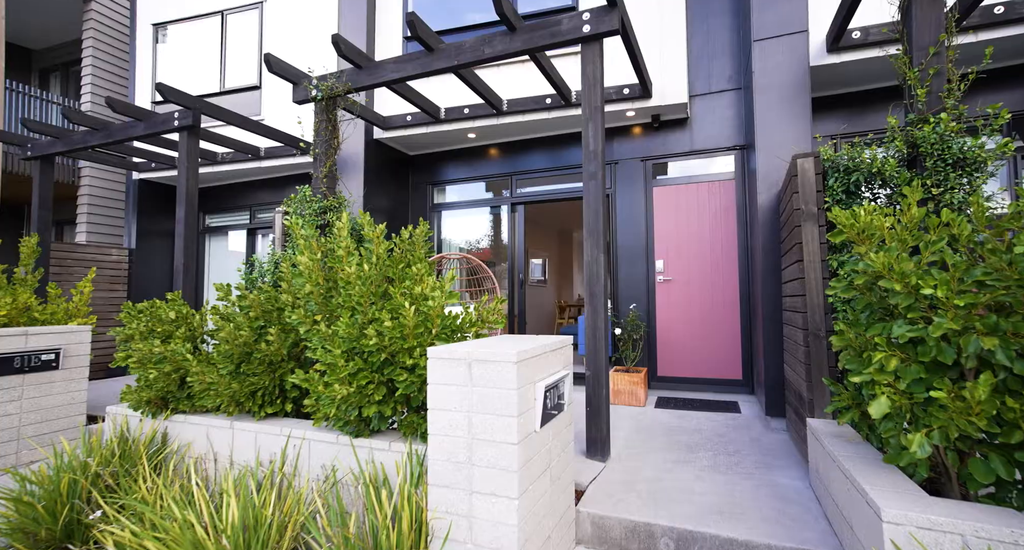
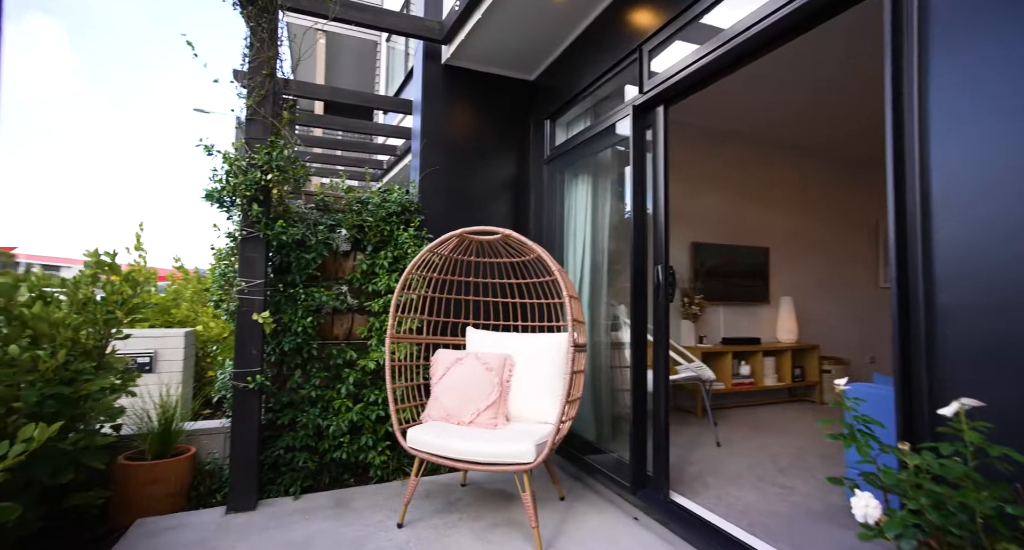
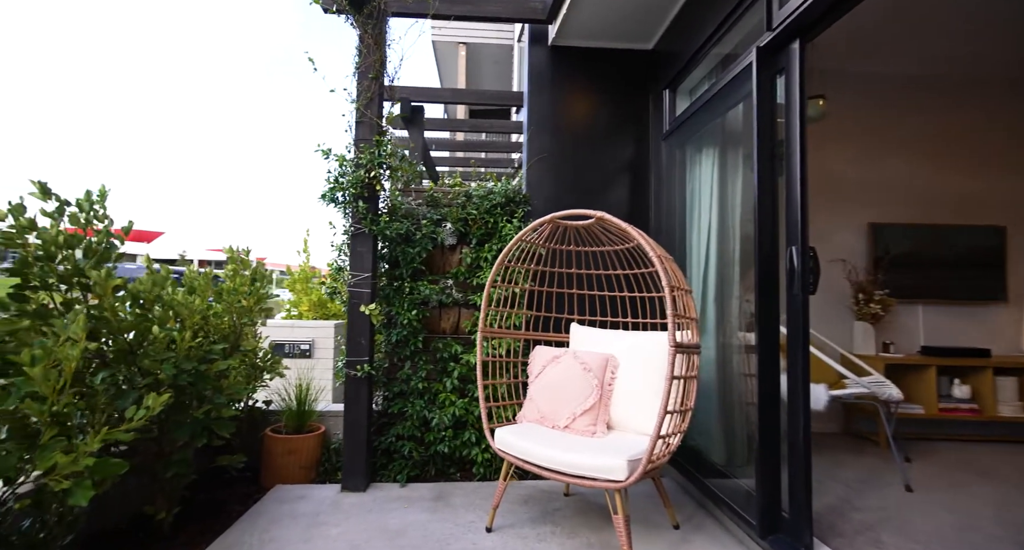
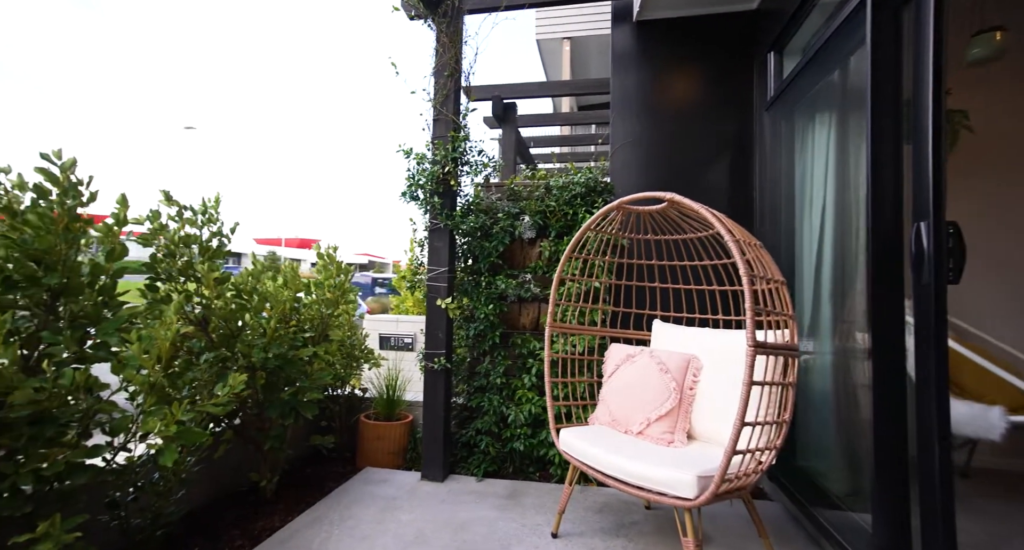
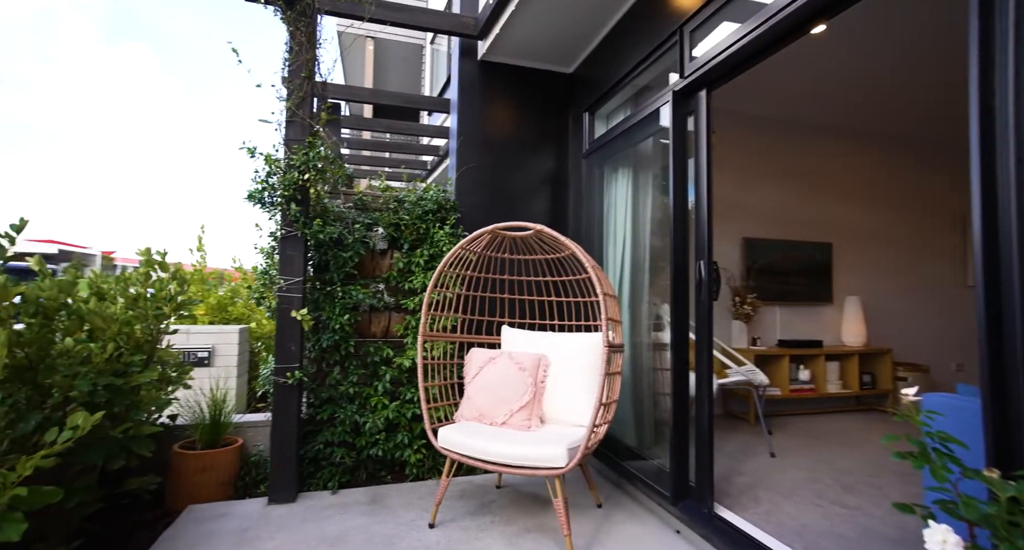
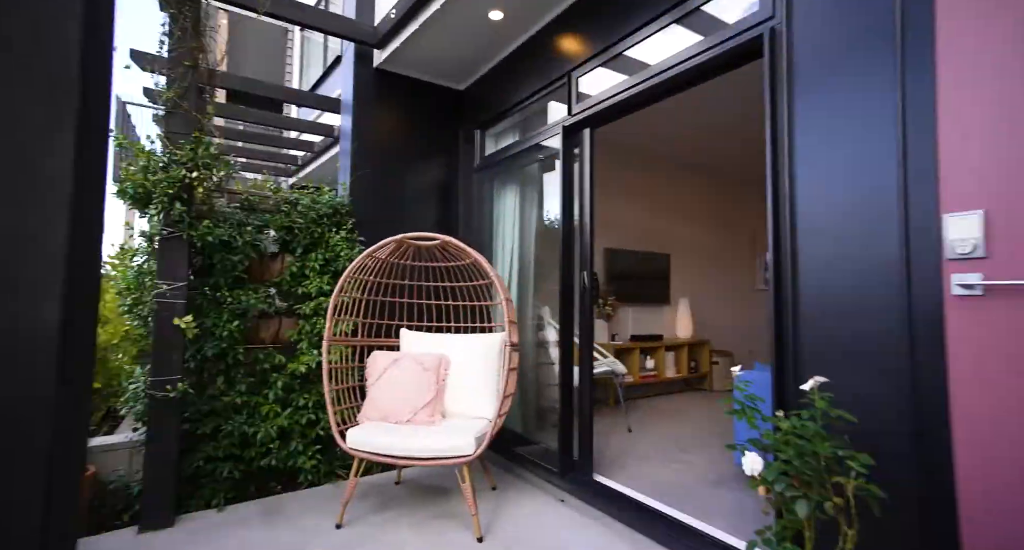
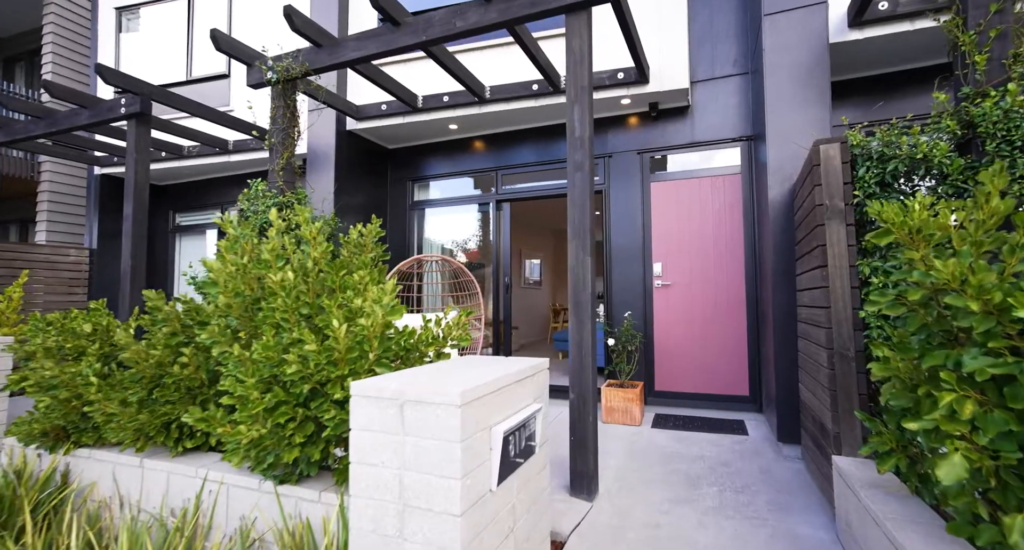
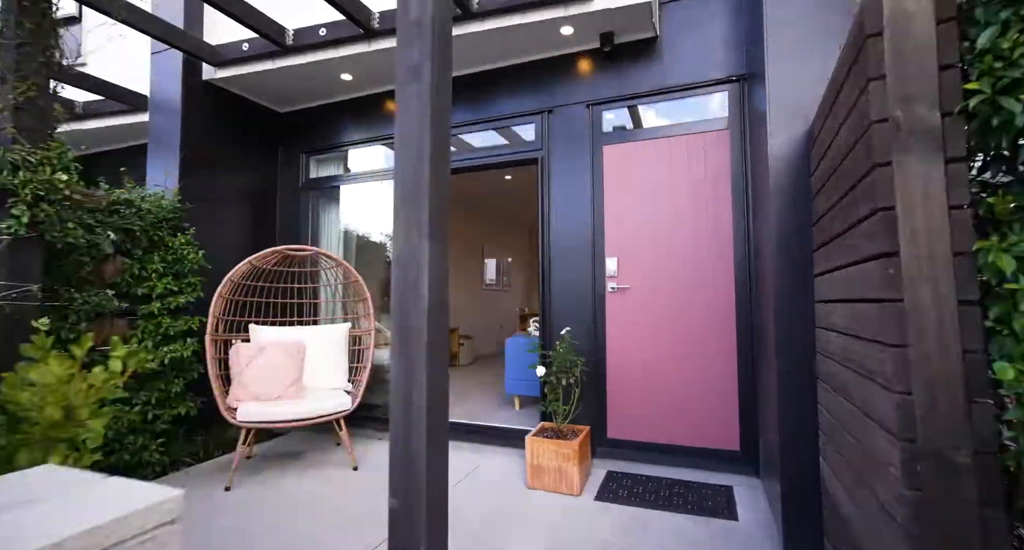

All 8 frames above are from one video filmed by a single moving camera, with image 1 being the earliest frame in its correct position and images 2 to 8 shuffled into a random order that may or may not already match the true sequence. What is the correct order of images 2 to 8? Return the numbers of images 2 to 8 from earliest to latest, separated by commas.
7, 8, 6, 2, 5, 3, 4
